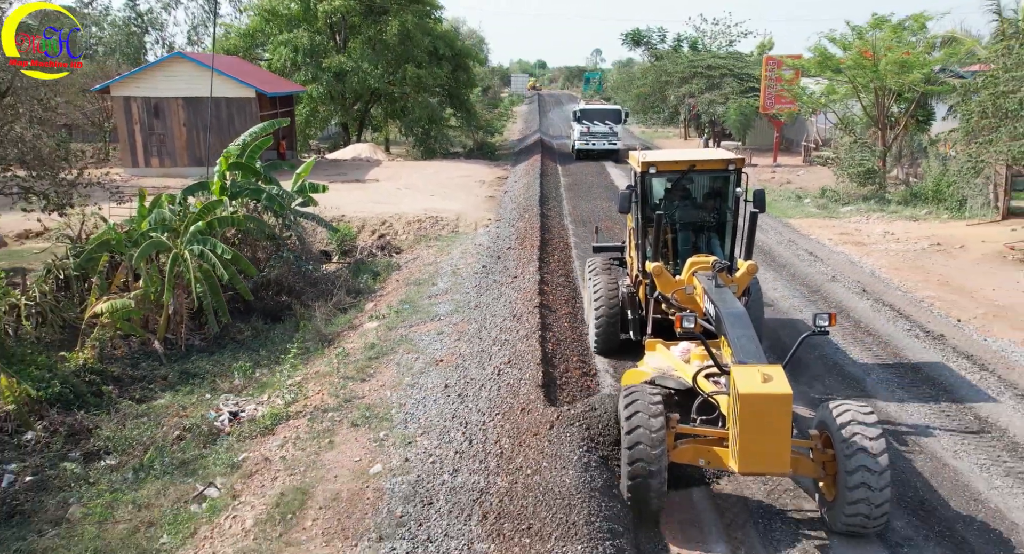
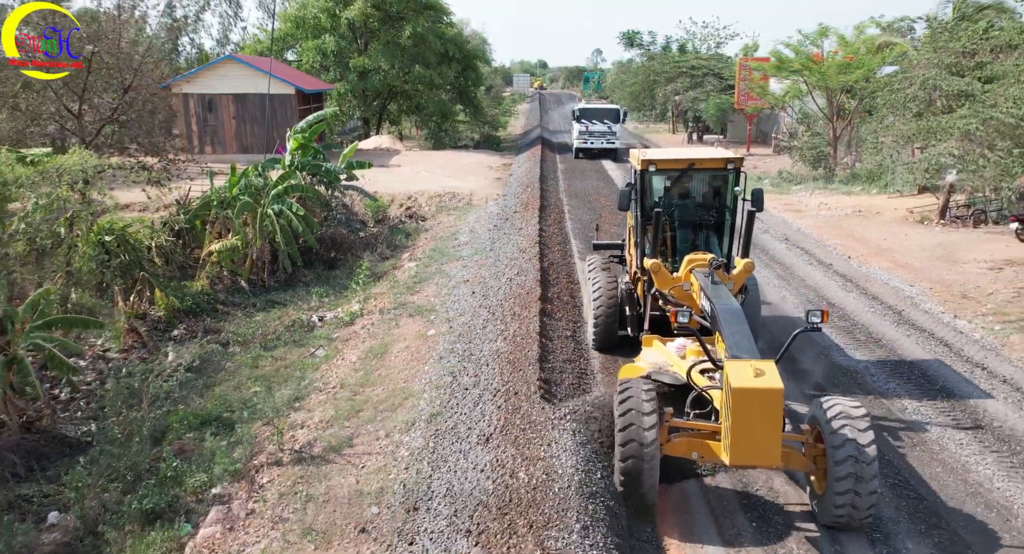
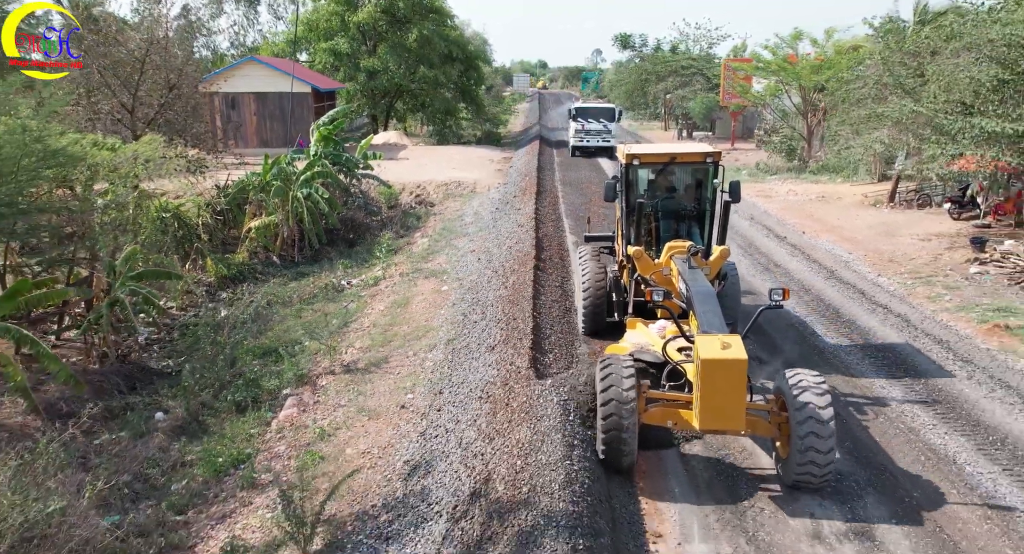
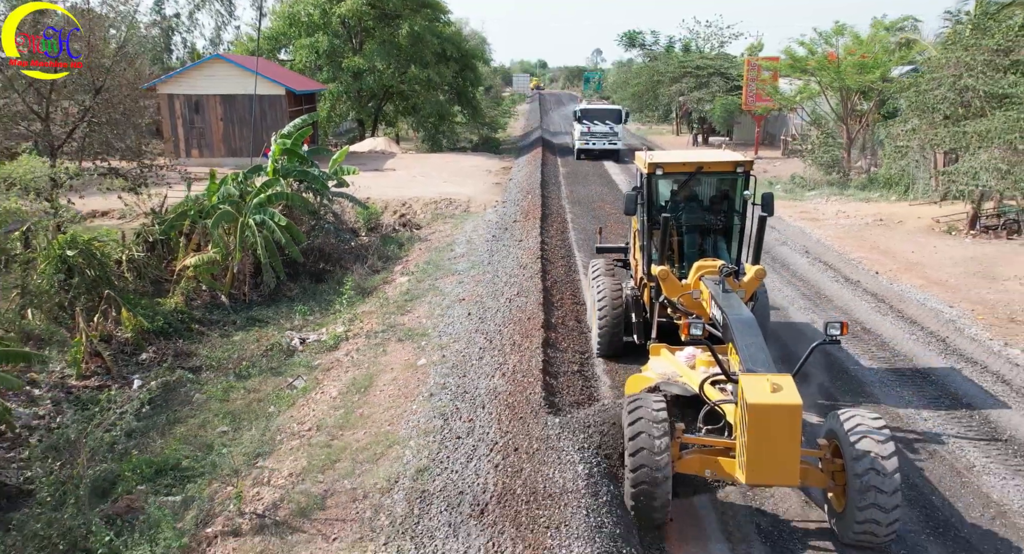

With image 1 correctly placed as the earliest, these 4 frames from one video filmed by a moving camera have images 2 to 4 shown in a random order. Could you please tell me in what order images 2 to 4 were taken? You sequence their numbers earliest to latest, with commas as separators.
4, 2, 3
